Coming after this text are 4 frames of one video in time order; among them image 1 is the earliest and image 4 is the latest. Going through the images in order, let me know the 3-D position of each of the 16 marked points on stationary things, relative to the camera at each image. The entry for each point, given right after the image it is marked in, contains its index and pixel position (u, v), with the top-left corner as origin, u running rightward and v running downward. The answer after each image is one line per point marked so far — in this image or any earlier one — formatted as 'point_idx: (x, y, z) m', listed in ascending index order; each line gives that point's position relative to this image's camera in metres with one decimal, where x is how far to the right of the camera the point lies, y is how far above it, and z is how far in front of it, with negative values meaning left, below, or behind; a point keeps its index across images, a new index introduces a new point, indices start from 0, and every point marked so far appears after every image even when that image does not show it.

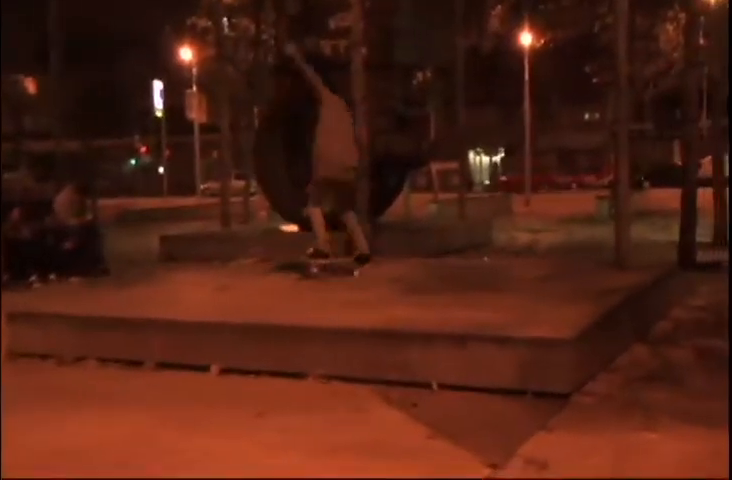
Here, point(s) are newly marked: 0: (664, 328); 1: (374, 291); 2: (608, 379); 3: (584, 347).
0: (+3.1, -0.9, +10.9) m
1: (+0.1, -0.5, +10.4) m
2: (+2.2, -1.2, +9.5) m
3: (+1.9, -0.9, +9.2) m
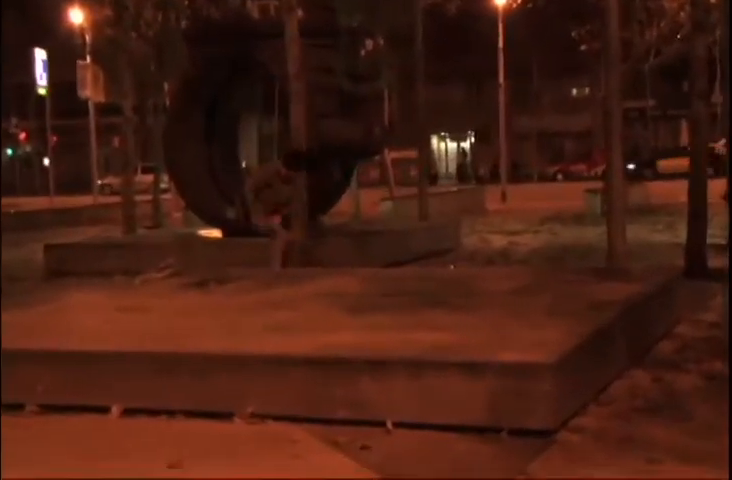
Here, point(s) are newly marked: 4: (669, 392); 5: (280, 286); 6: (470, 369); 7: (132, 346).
0: (+2.6, -0.9, +9.1) m
1: (-0.4, -0.6, +8.5) m
2: (+1.7, -1.3, +7.7) m
3: (+1.4, -0.9, +7.3) m
4: (+2.4, -1.2, +8.1) m
5: (-0.8, -0.4, +9.2) m
6: (+0.7, -0.9, +7.1) m
7: (-1.7, -0.8, +7.7) m
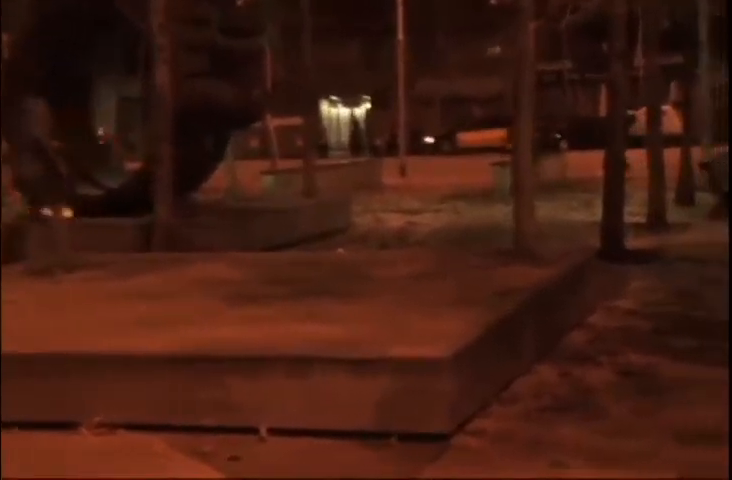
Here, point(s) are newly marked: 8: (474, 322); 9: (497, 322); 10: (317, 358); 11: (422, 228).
0: (+1.7, -0.8, +8.2) m
1: (-1.3, -0.4, +7.4) m
2: (+0.9, -1.1, +6.8) m
3: (+0.7, -0.8, +6.4) m
4: (+1.5, -1.0, +7.2) m
5: (-1.7, -0.3, +8.0) m
6: (0.0, -0.8, +6.1) m
7: (-2.5, -0.7, +6.5) m
8: (+0.7, -0.5, +6.8) m
9: (+0.9, -0.6, +6.9) m
10: (-0.3, -0.7, +6.1) m
11: (+0.7, +0.2, +12.6) m
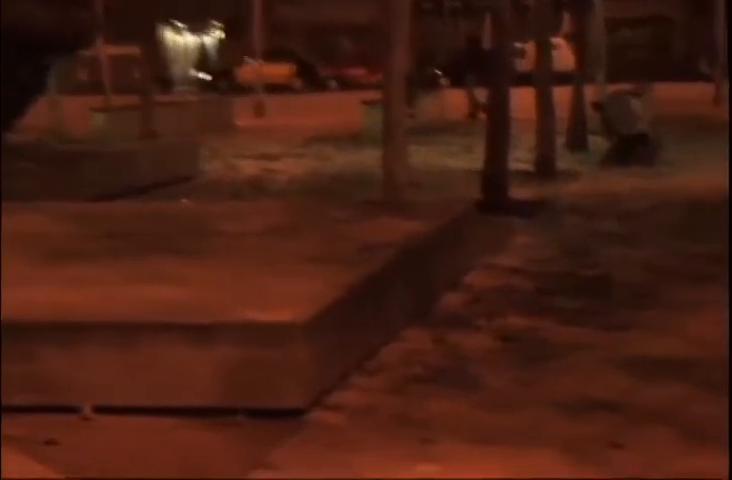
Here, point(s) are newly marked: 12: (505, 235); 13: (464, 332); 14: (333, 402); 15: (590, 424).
0: (+0.7, -0.4, +7.4) m
1: (-2.2, -0.1, +6.2) m
2: (+0.1, -0.9, +5.9) m
3: (-0.1, -0.5, +5.4) m
4: (+0.6, -0.7, +6.4) m
5: (-2.7, +0.1, +6.8) m
6: (-0.8, -0.5, +5.1) m
7: (-3.3, -0.4, +5.1) m
8: (-0.1, -0.3, +5.9) m
9: (0.0, -0.3, +6.0) m
10: (-1.0, -0.5, +5.0) m
11: (-0.9, +0.7, +11.6) m
12: (+1.1, 0.0, +8.7) m
13: (+0.7, -0.6, +6.7) m
14: (-0.1, -0.9, +5.5) m
15: (+1.1, -0.9, +5.1) m
